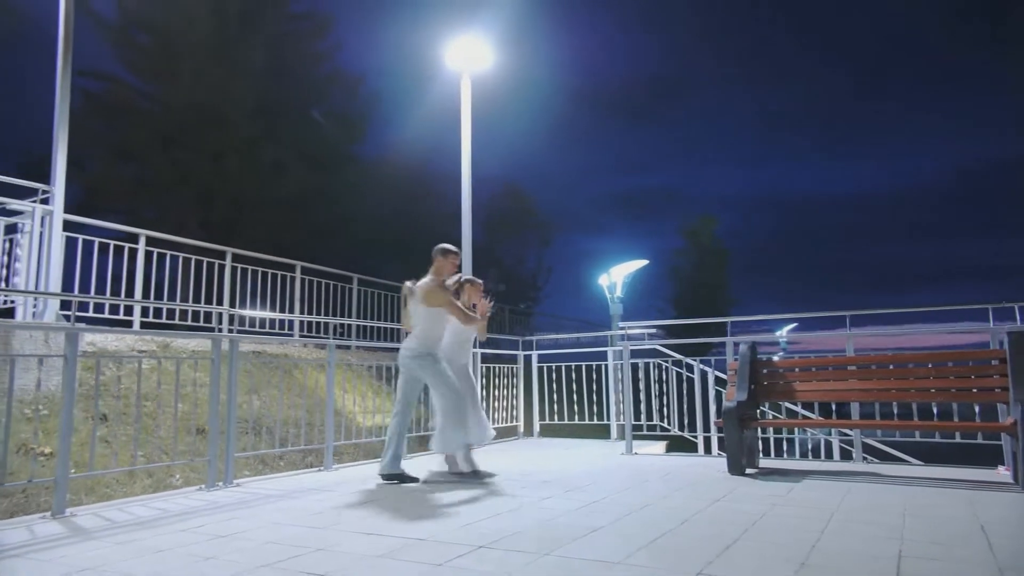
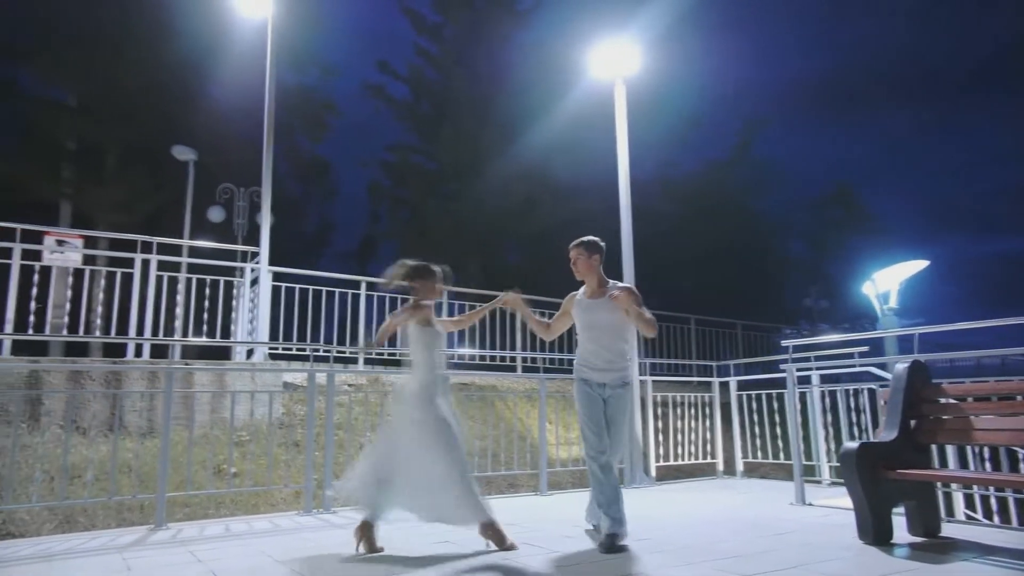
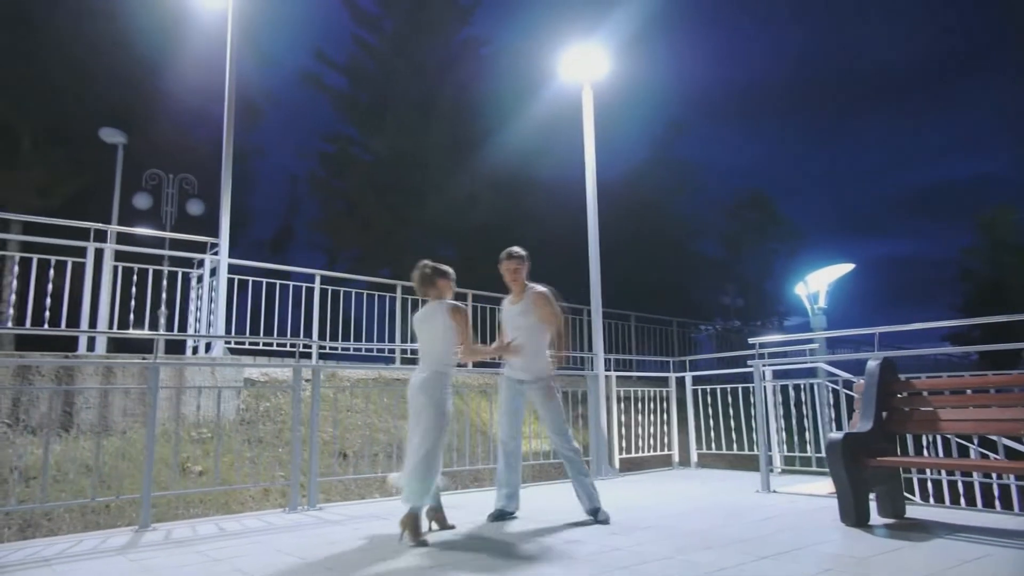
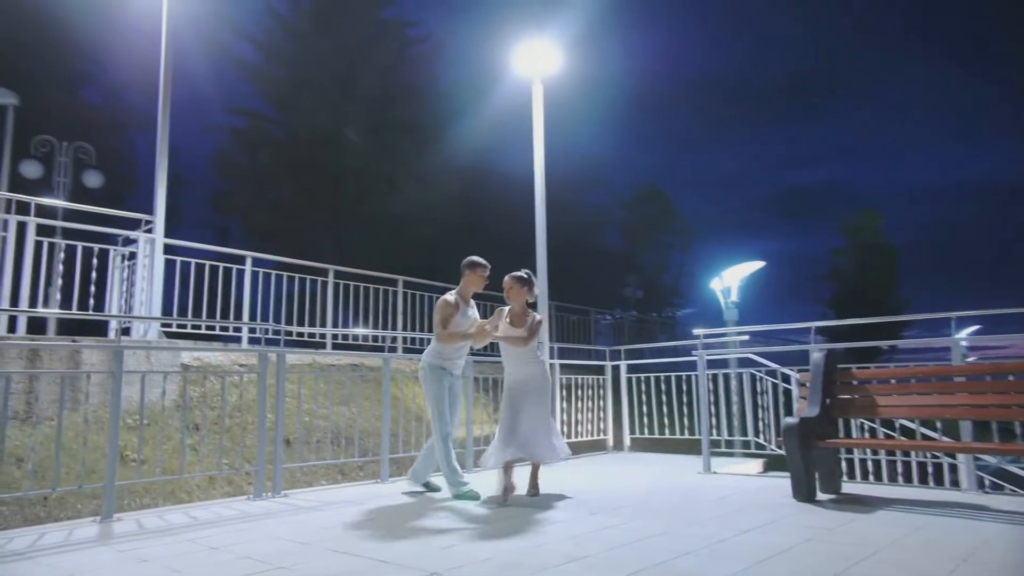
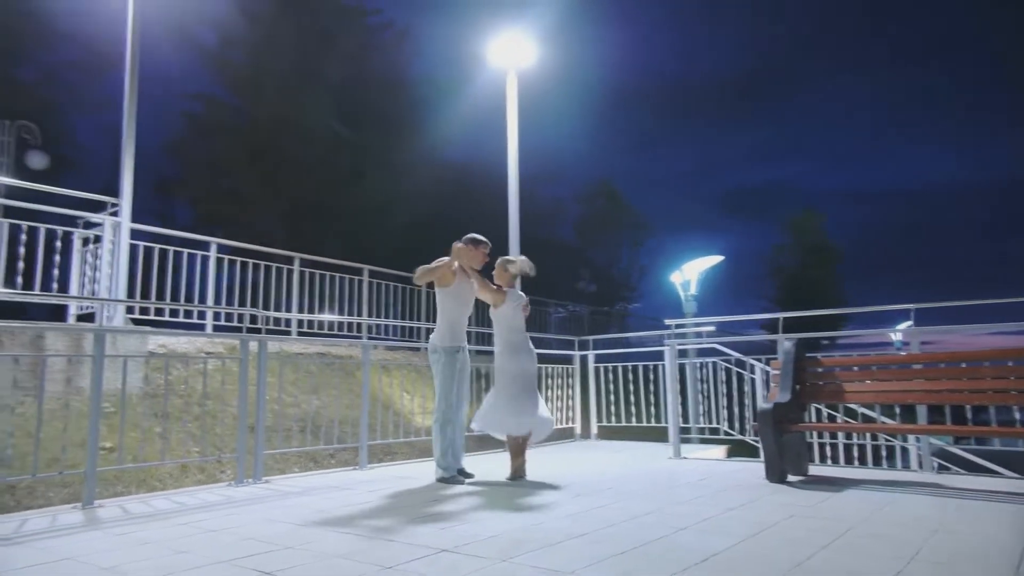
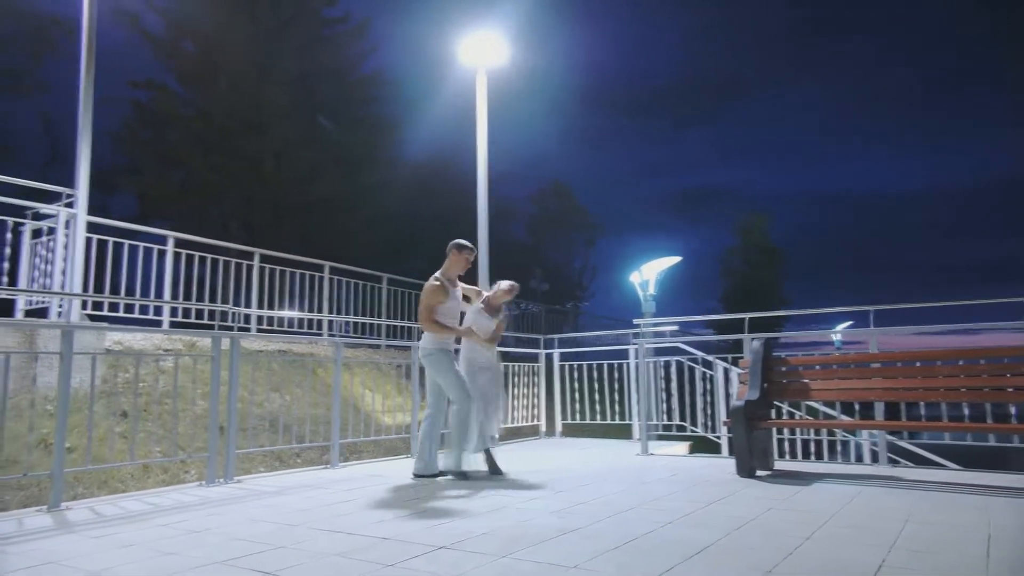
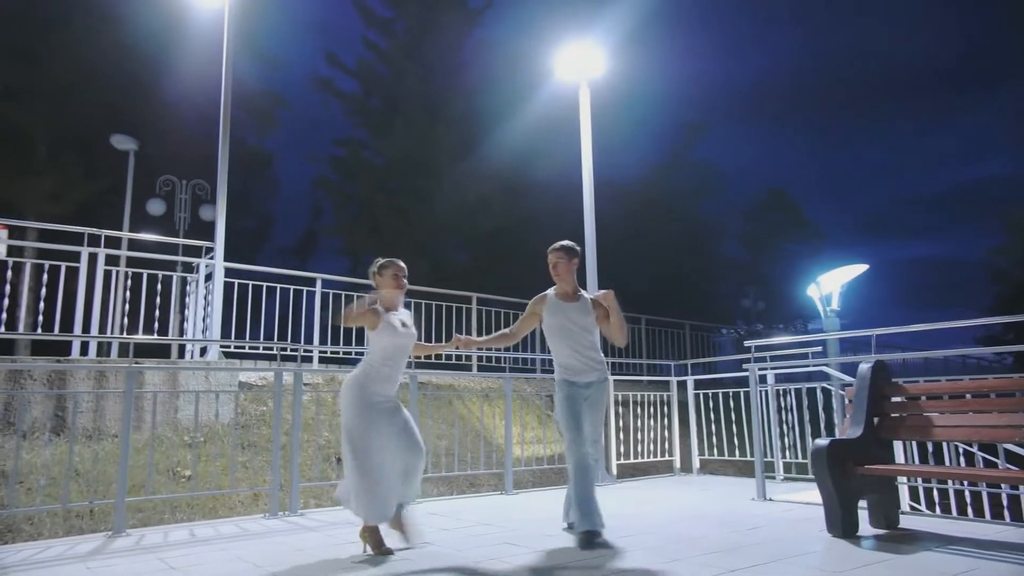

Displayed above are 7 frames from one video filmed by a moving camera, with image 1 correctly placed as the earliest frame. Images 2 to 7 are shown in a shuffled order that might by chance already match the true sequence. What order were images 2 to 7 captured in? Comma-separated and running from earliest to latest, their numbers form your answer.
6, 5, 4, 3, 7, 2
